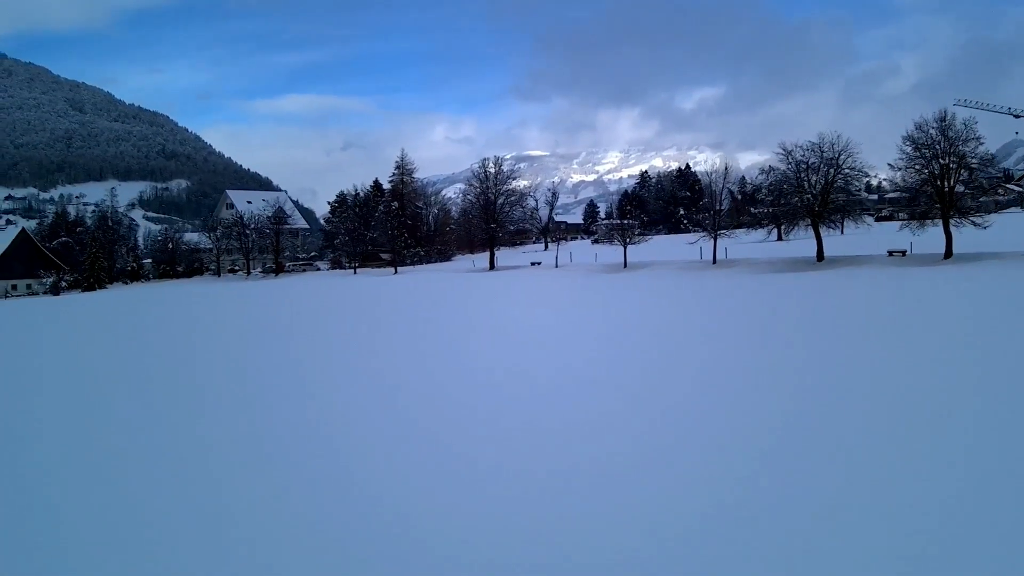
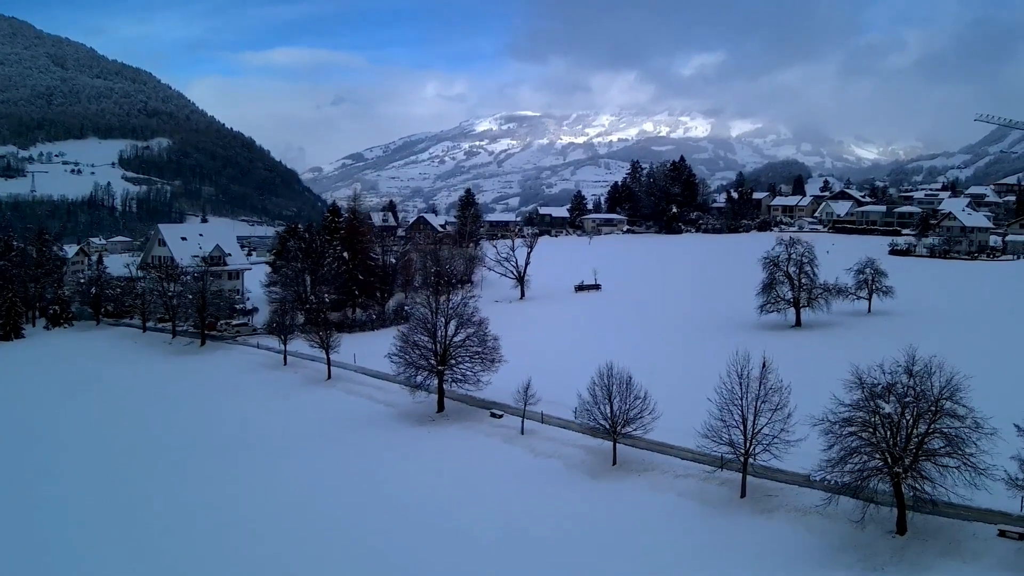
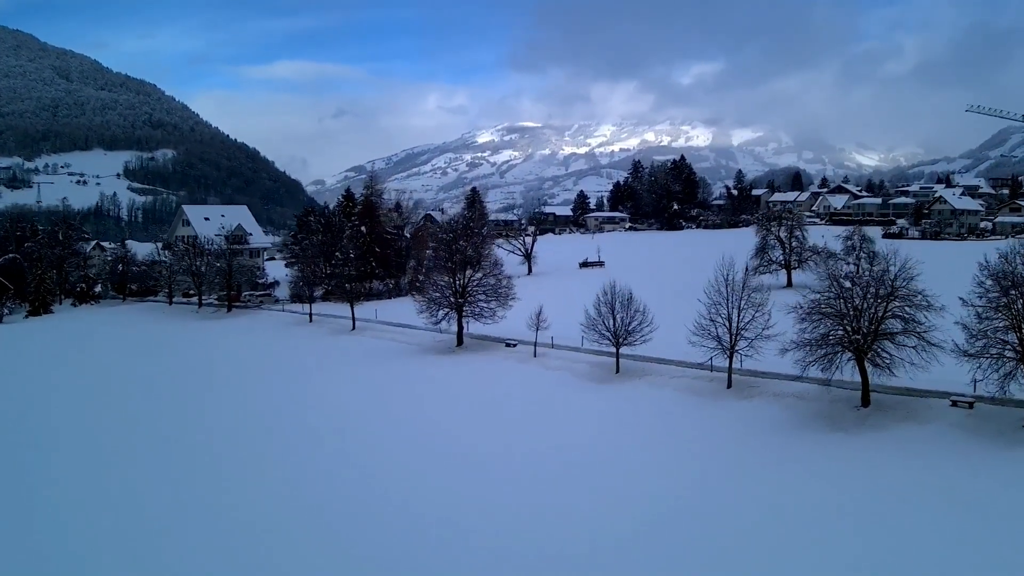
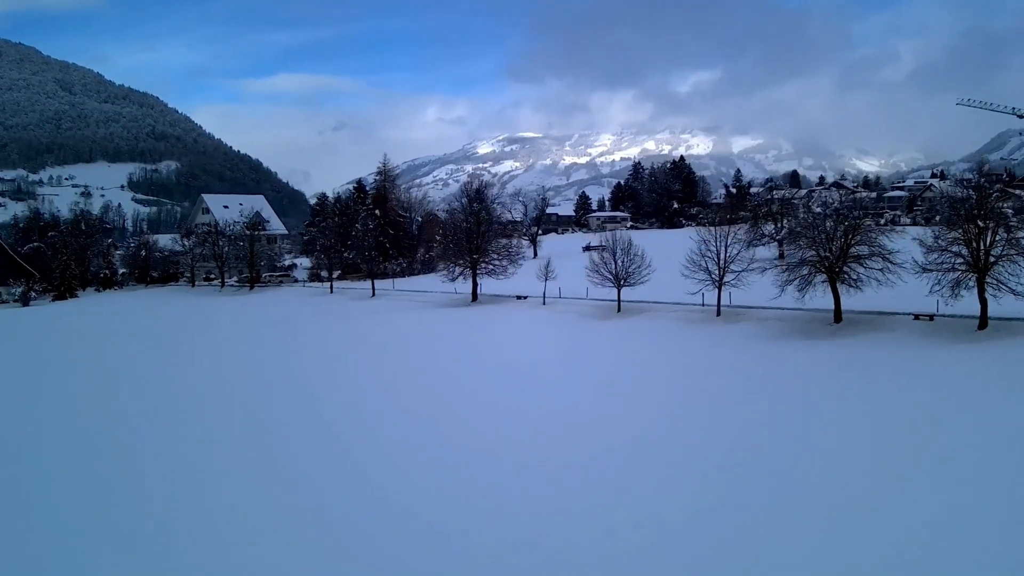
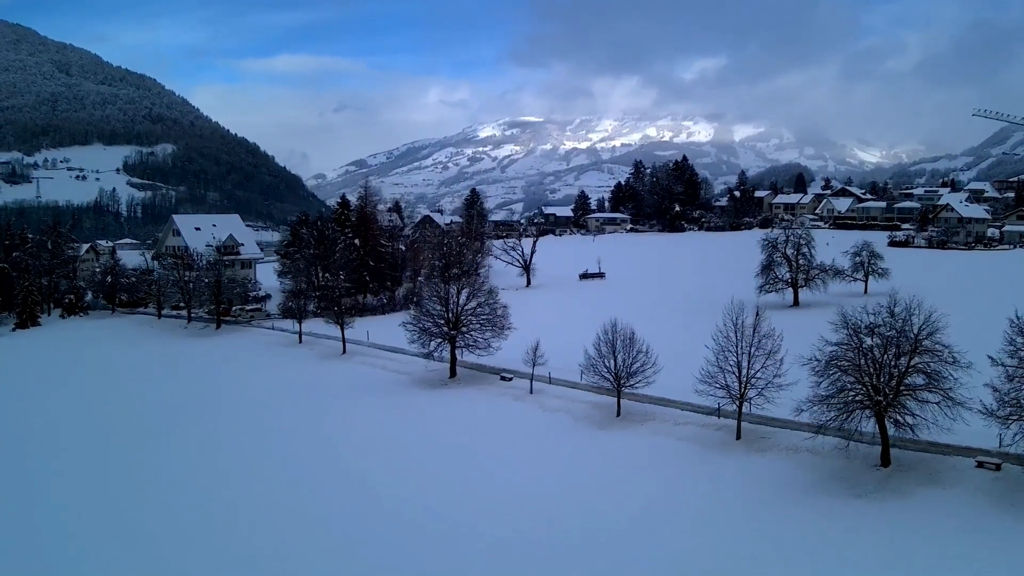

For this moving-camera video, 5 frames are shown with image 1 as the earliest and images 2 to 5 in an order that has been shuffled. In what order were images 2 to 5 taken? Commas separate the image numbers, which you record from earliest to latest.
4, 3, 5, 2
